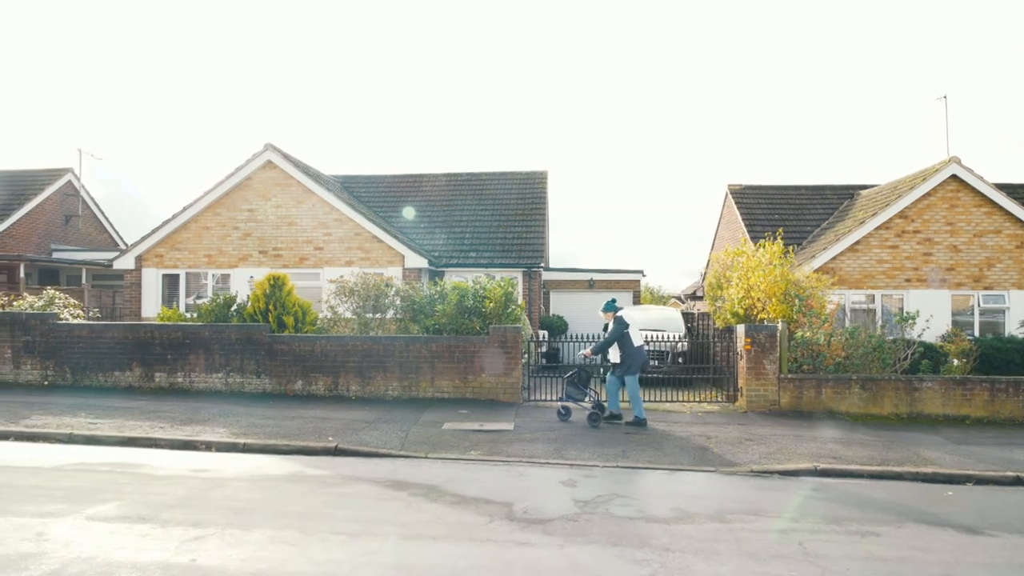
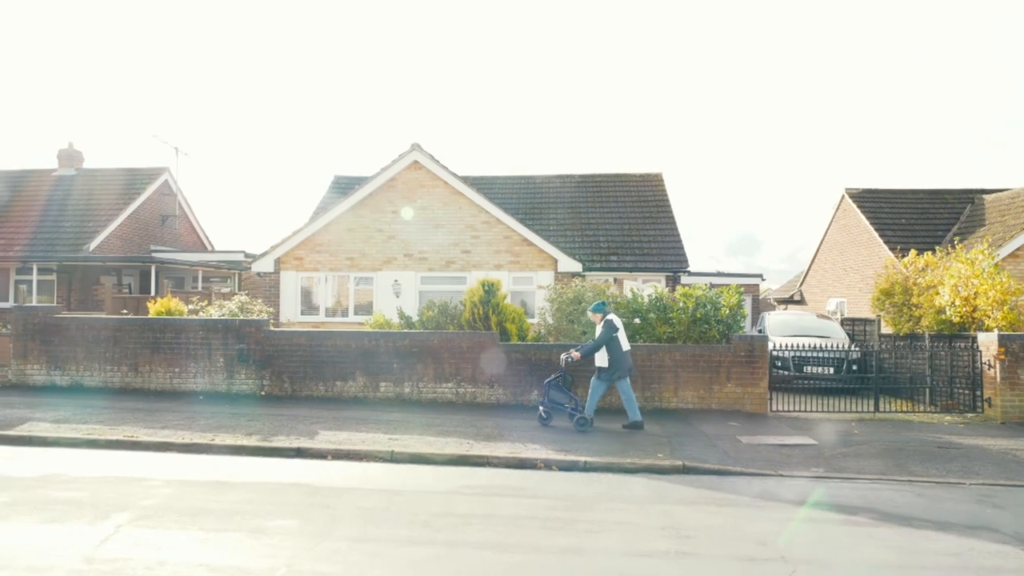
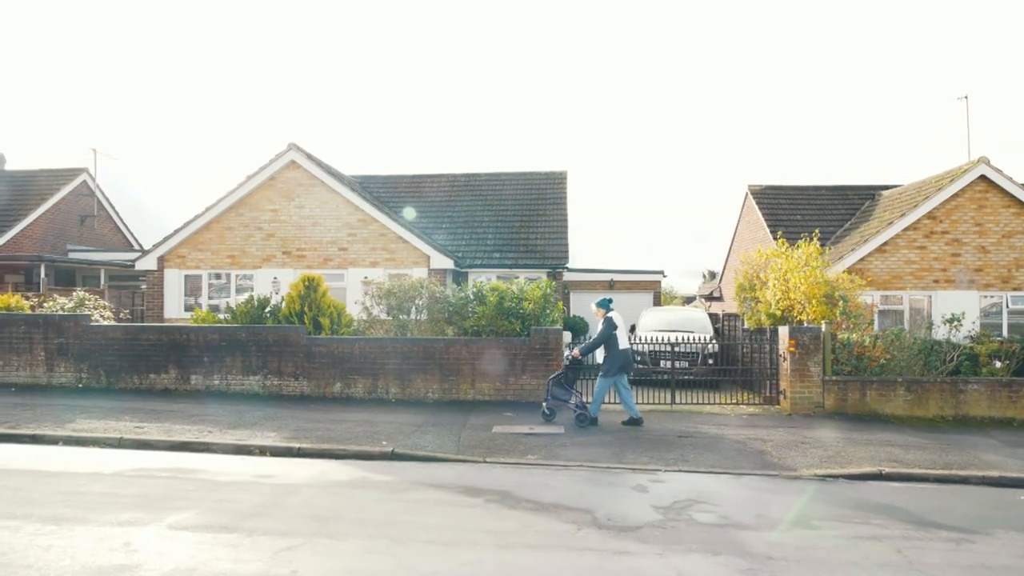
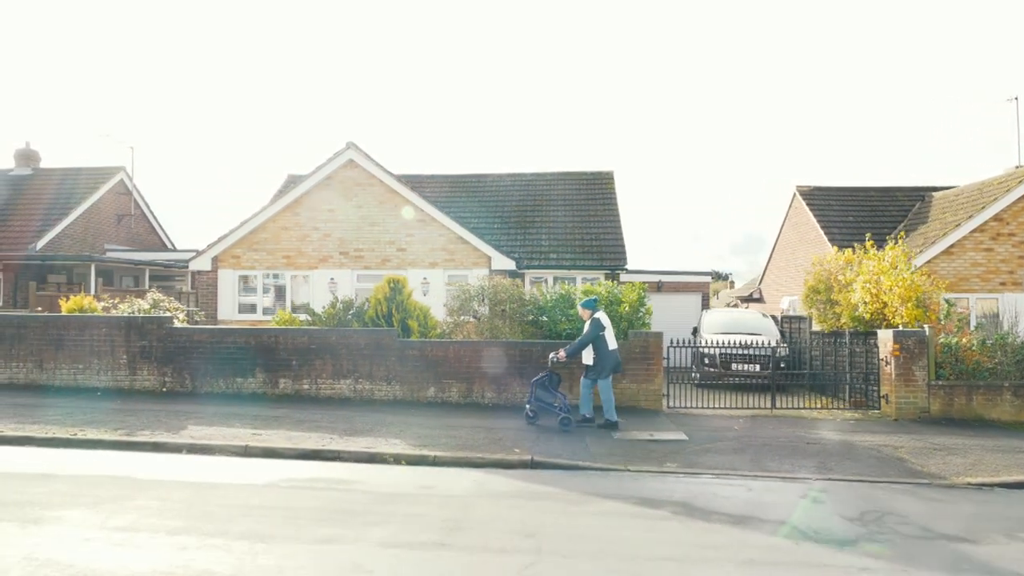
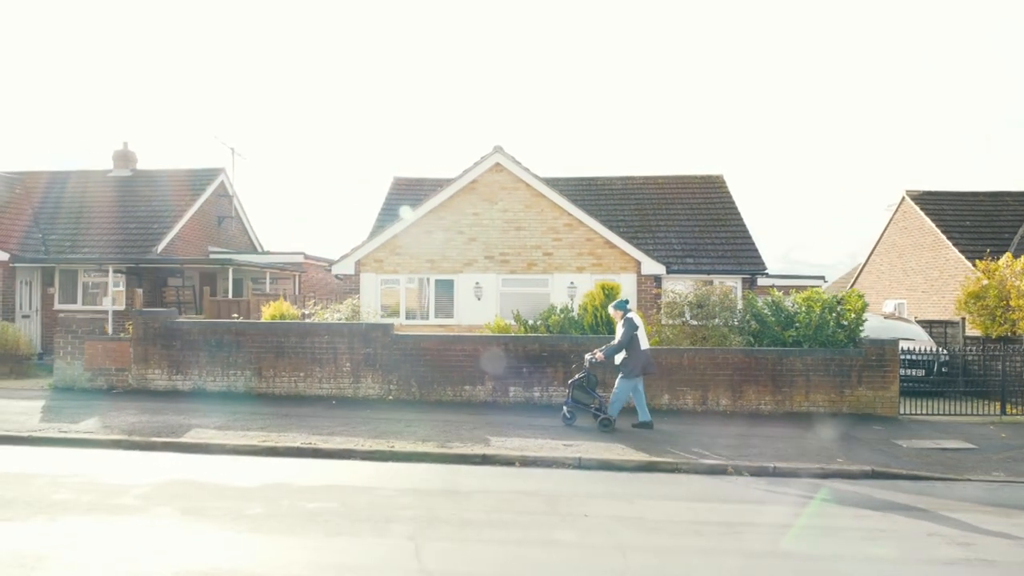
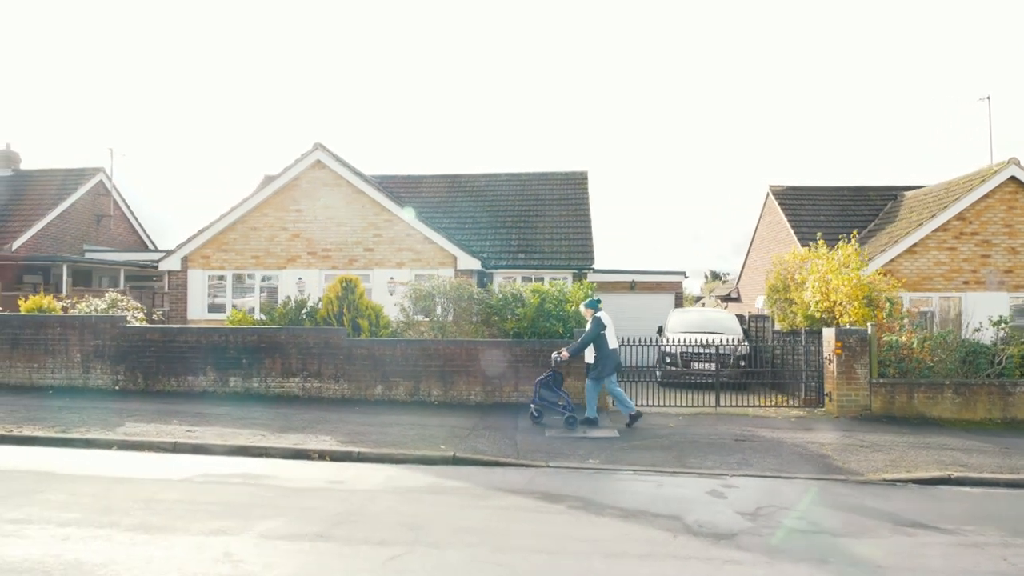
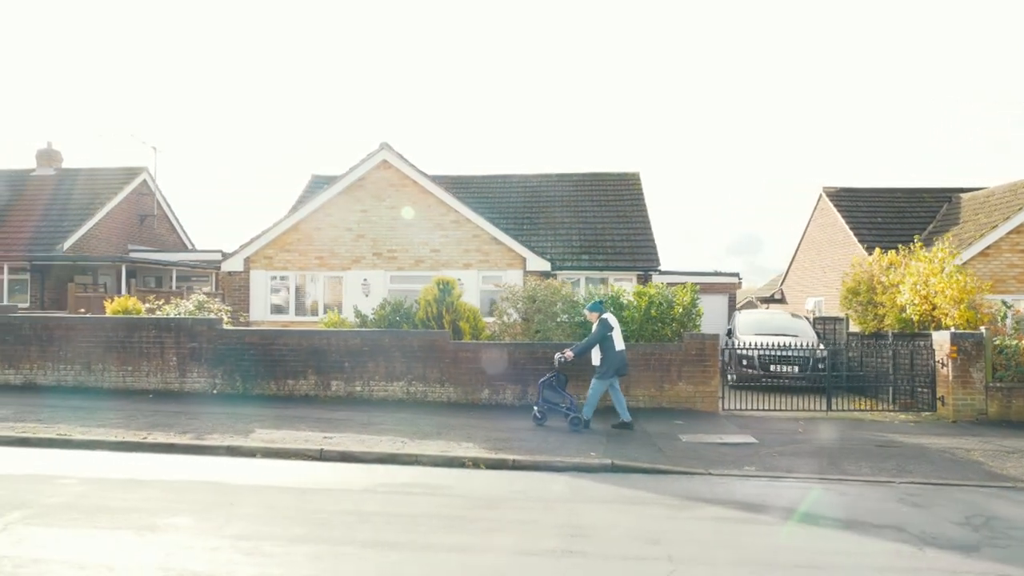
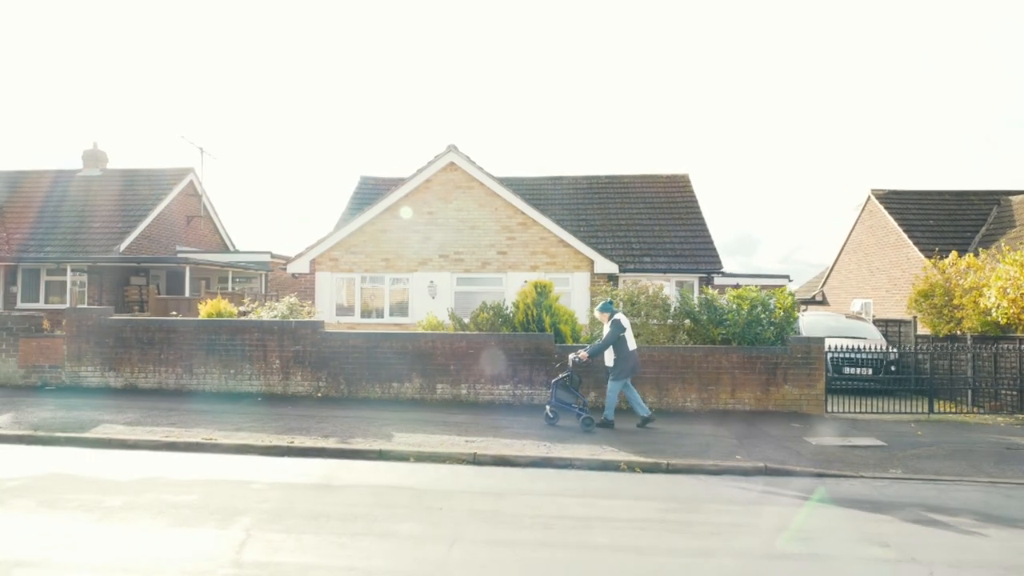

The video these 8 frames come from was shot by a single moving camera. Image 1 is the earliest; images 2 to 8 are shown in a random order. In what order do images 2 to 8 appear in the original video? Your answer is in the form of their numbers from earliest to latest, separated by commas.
3, 6, 4, 7, 2, 8, 5
